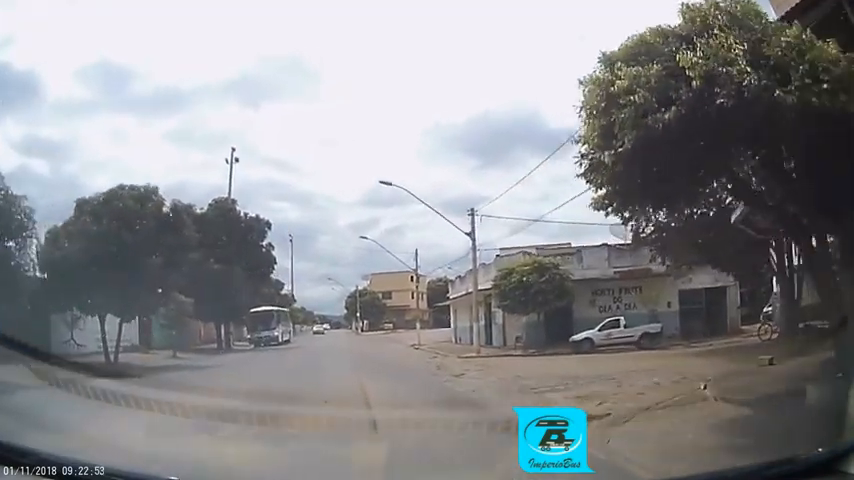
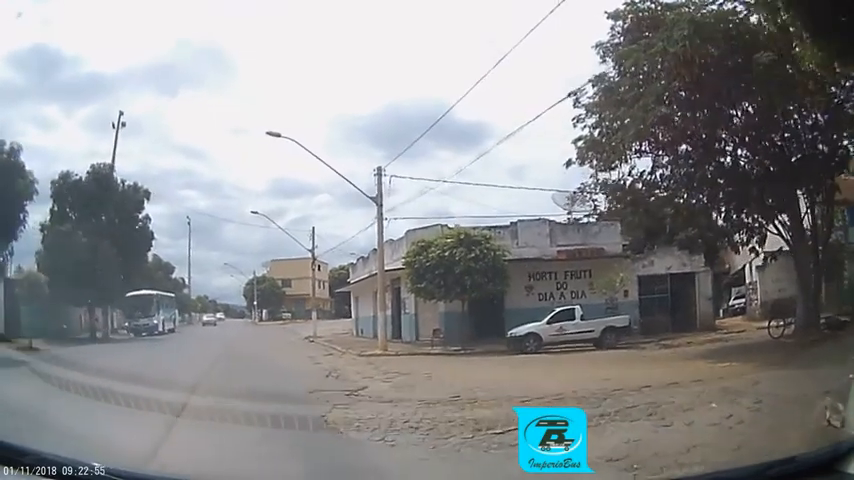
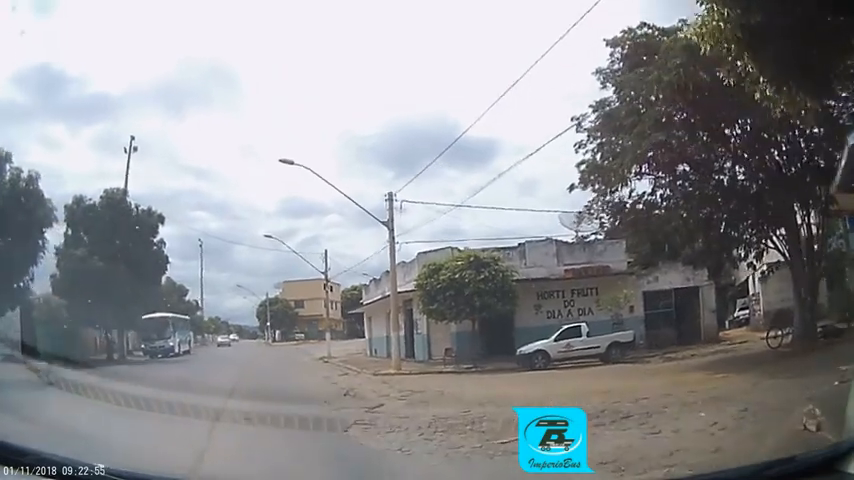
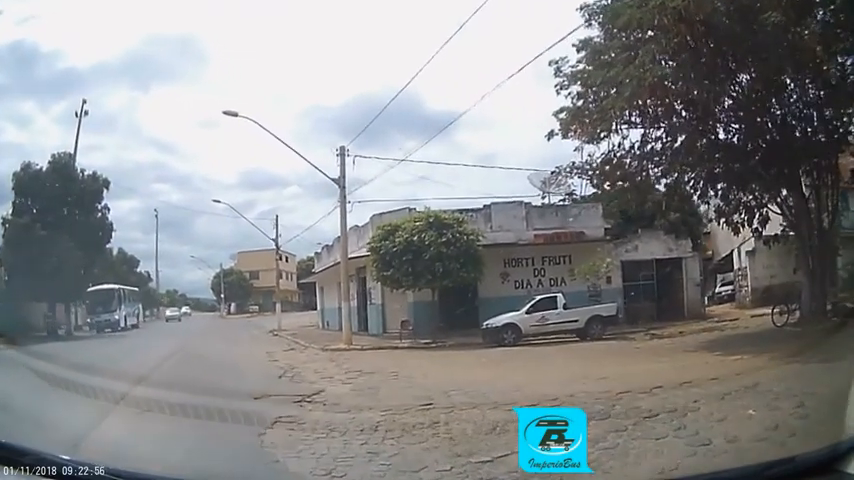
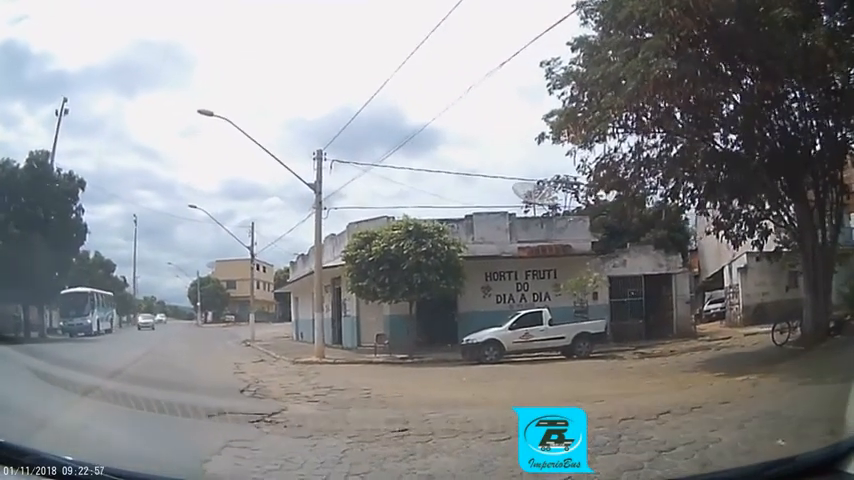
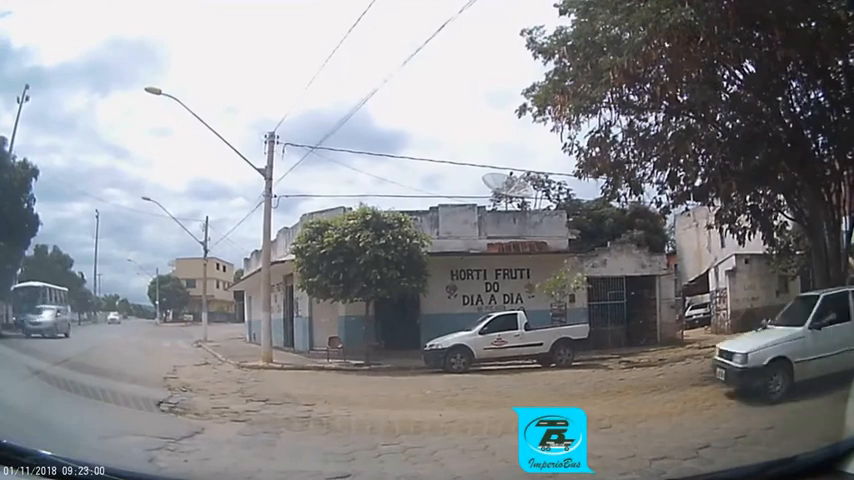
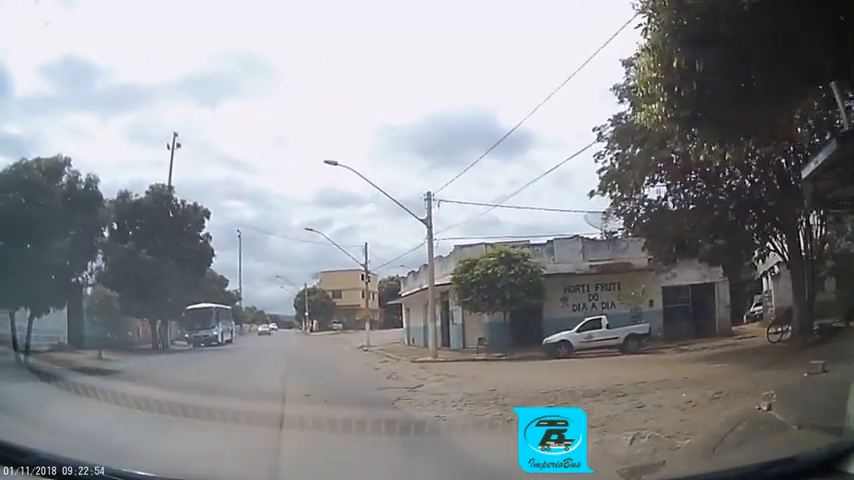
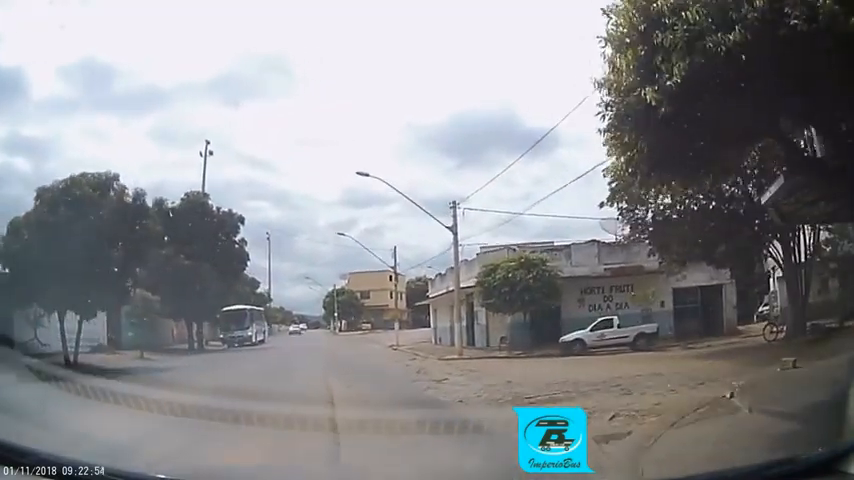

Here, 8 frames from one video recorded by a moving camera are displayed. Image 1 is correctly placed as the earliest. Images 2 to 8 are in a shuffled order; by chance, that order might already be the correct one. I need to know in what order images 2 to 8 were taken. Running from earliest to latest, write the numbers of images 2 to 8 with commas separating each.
8, 7, 3, 2, 4, 5, 6
